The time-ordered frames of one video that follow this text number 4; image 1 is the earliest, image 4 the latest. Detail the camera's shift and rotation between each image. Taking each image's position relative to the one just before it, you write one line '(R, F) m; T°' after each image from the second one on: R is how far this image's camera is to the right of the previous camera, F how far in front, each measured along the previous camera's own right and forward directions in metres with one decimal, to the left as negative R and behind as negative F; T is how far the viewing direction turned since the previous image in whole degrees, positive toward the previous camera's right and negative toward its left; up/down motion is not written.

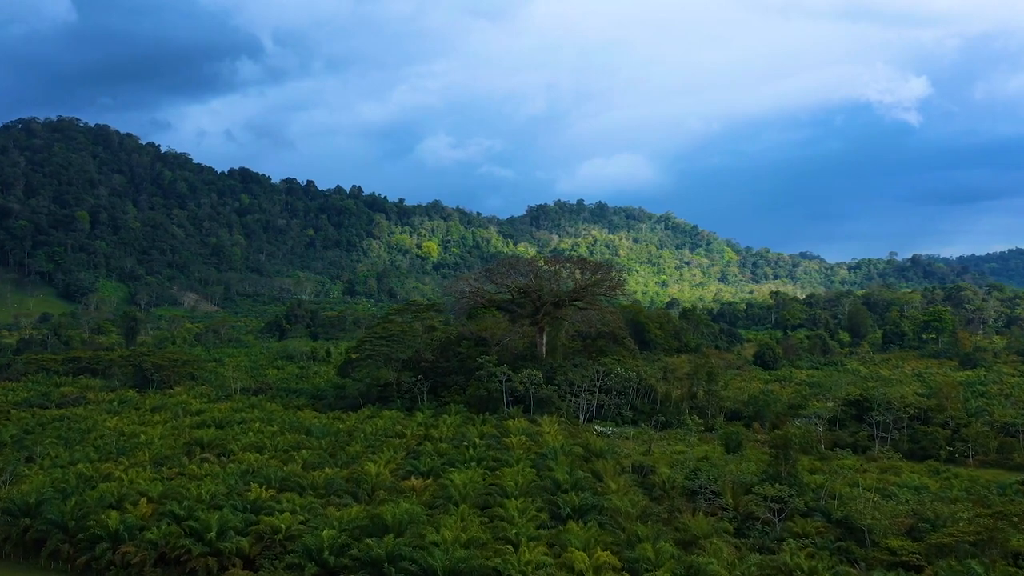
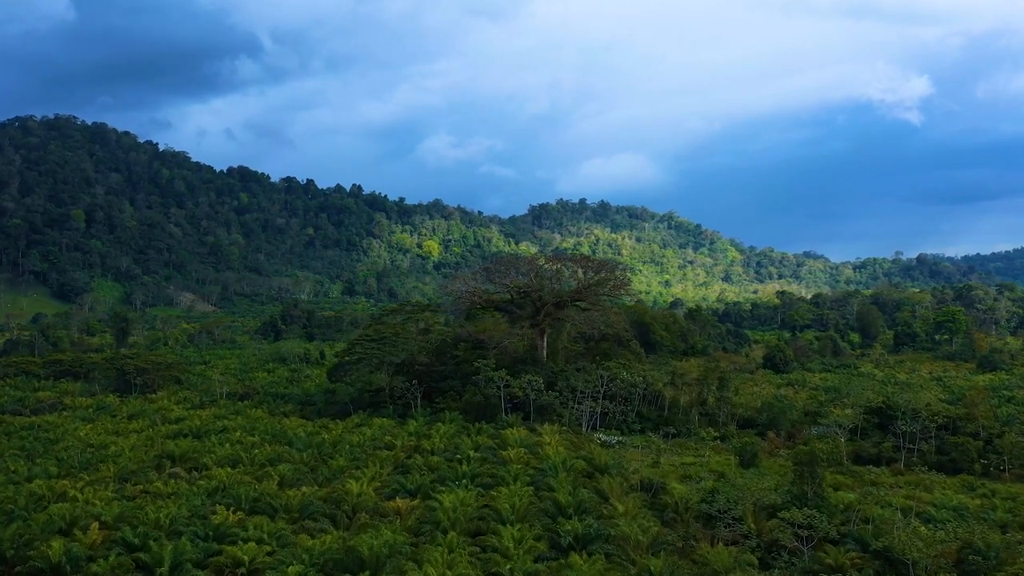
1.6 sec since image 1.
(+0.2, +1.7) m; 0°
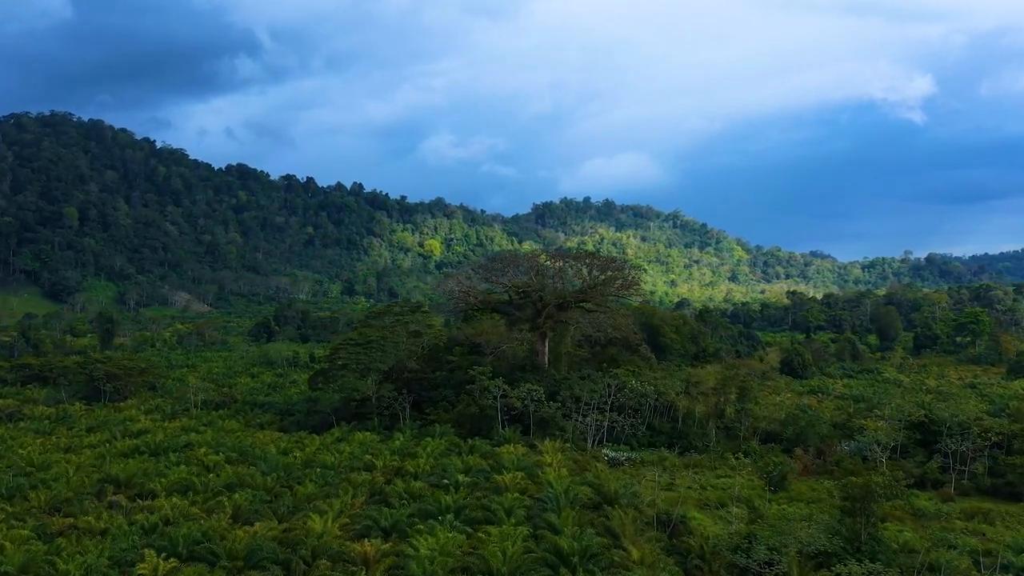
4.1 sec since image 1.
(+0.2, +2.7) m; 0°
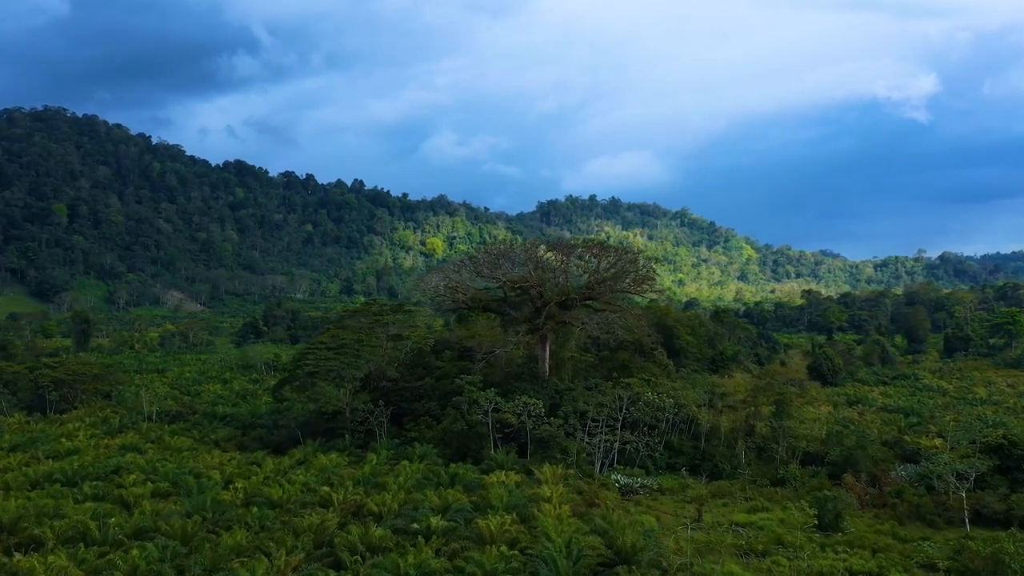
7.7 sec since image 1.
(+0.4, +3.8) m; 0°
